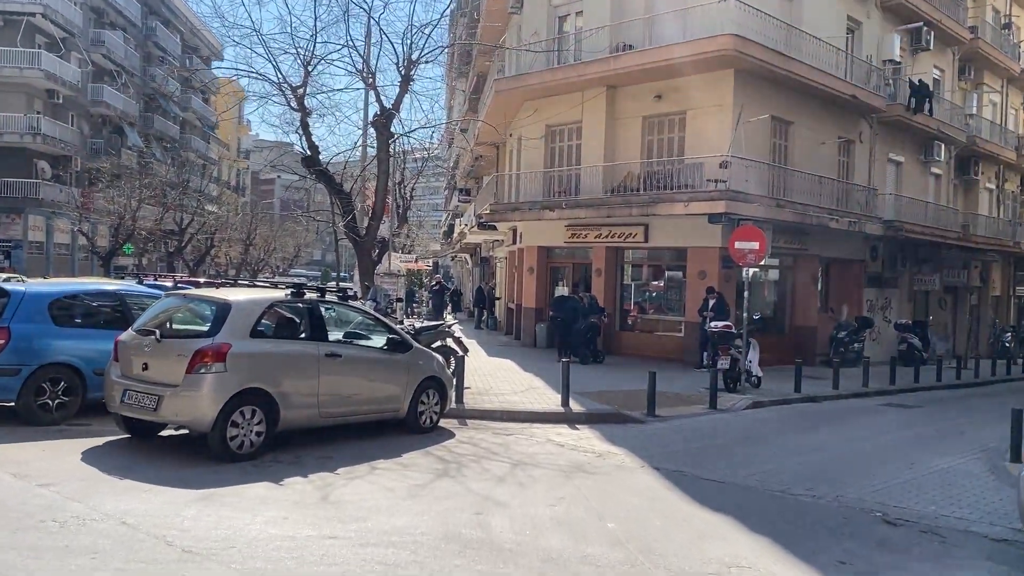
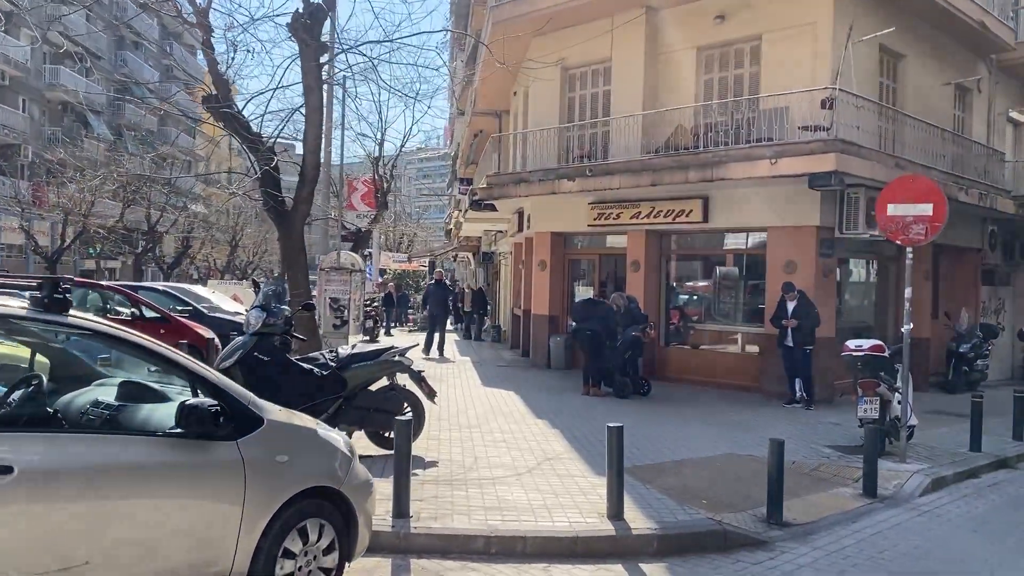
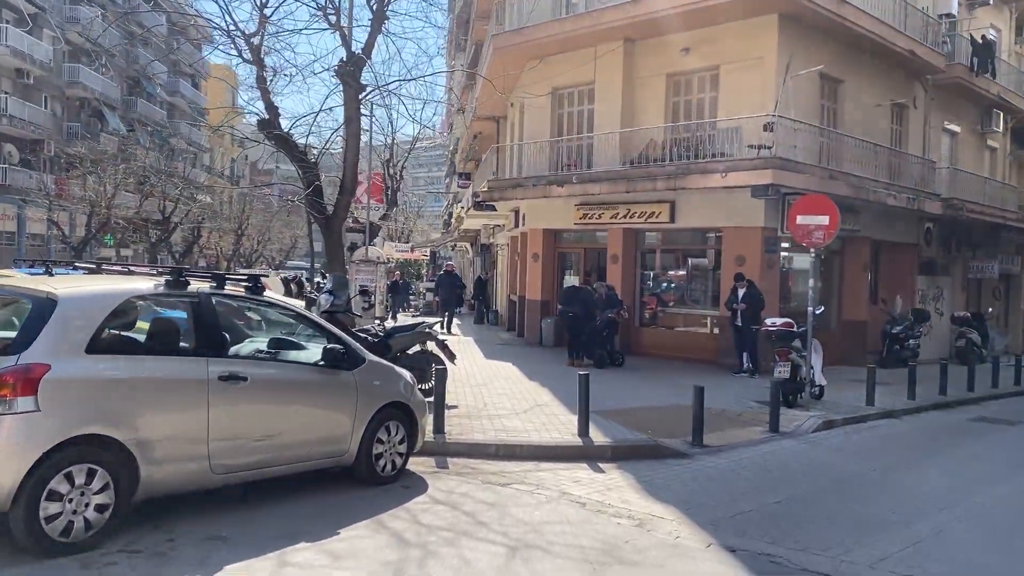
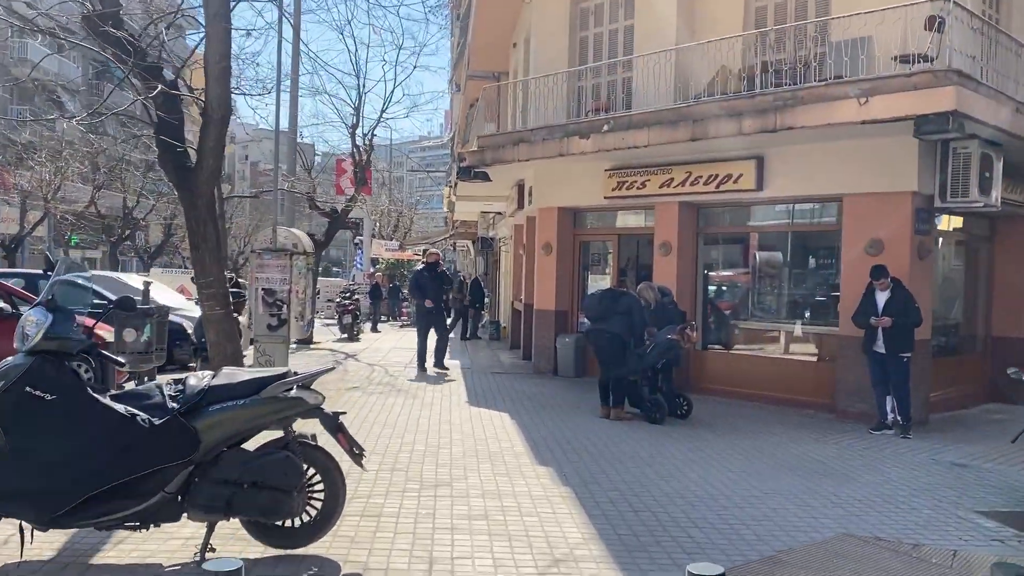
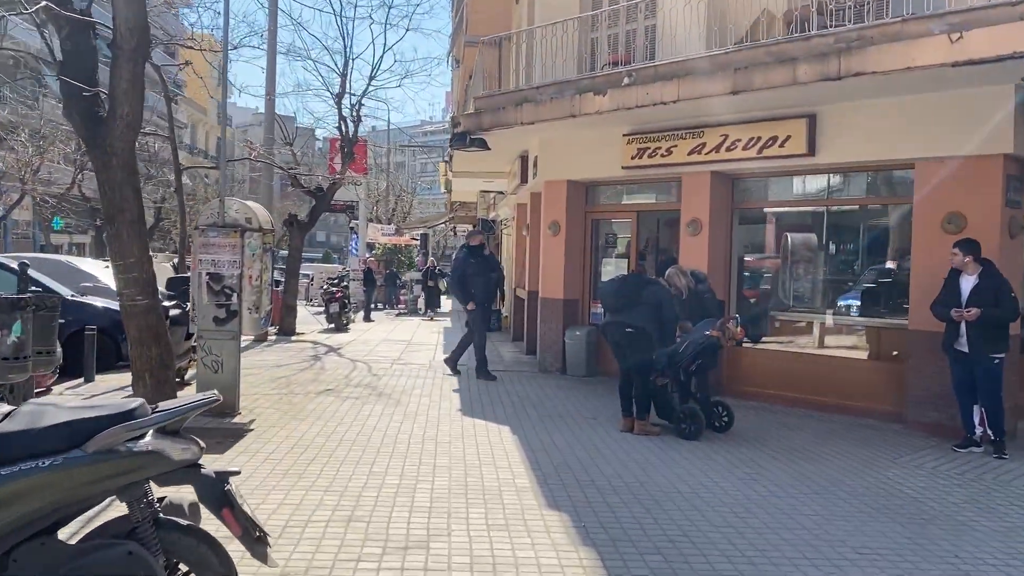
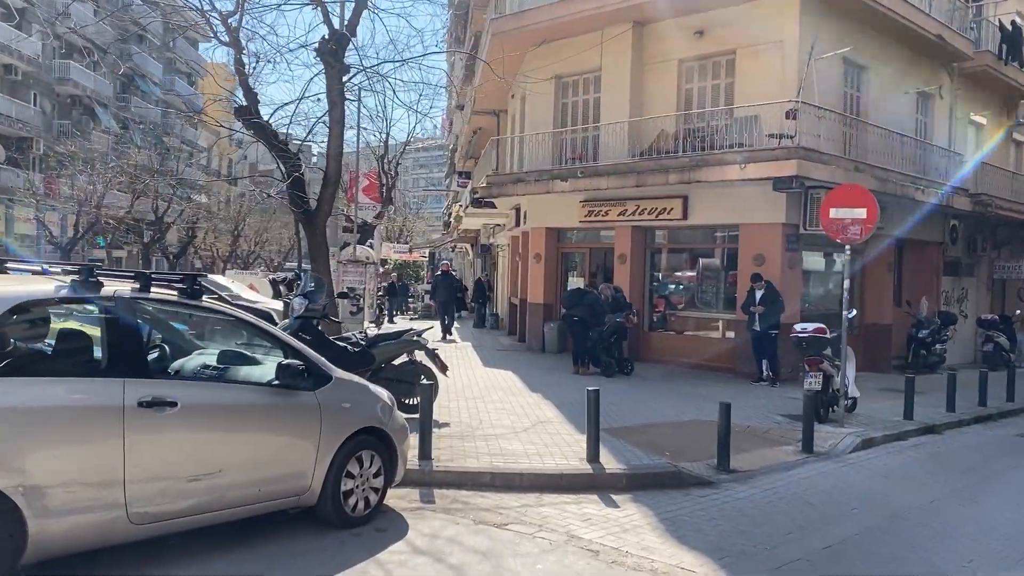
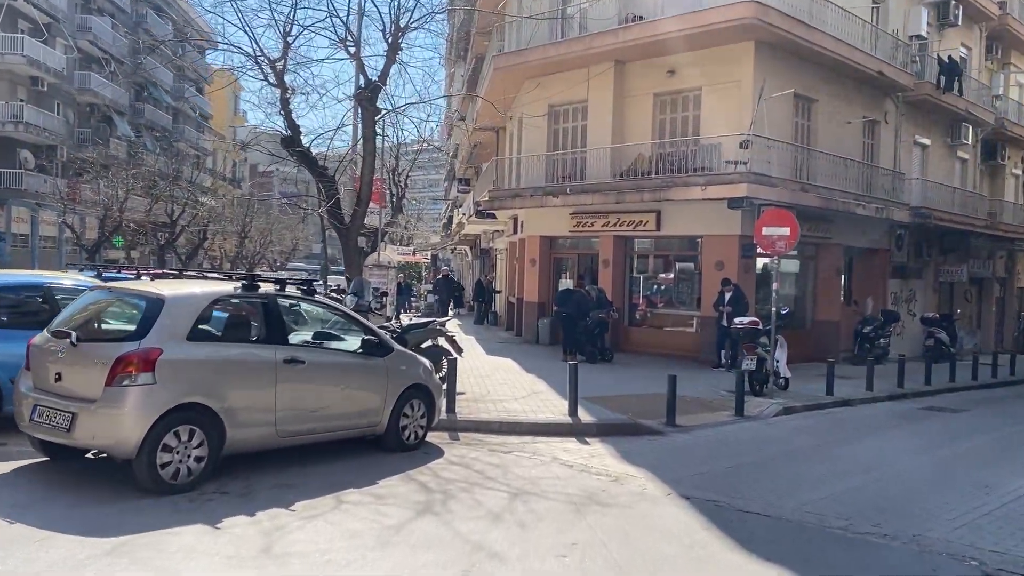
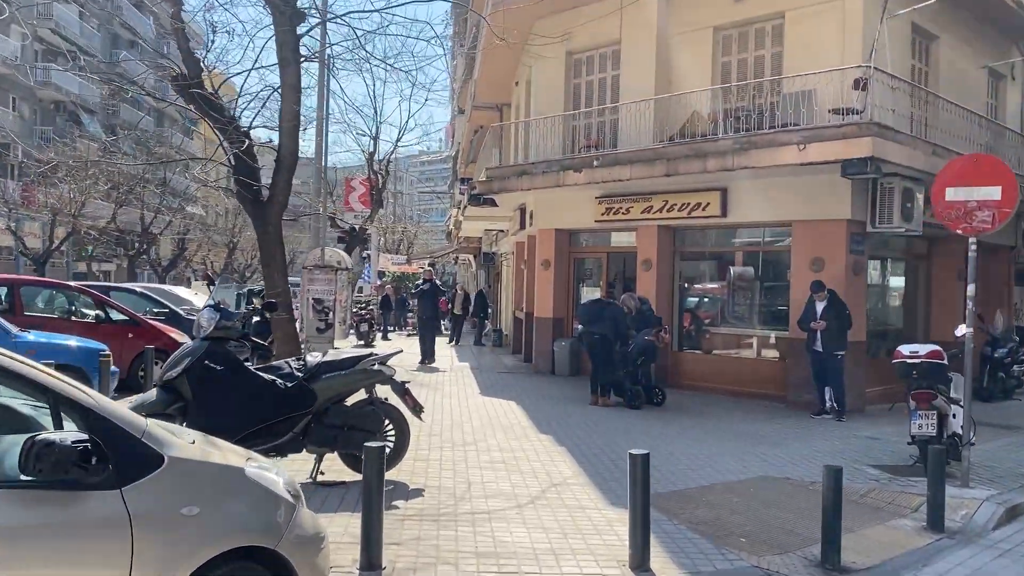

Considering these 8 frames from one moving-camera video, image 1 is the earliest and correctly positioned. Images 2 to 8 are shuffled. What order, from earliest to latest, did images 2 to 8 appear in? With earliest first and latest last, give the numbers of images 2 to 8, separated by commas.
7, 3, 6, 2, 8, 4, 5
